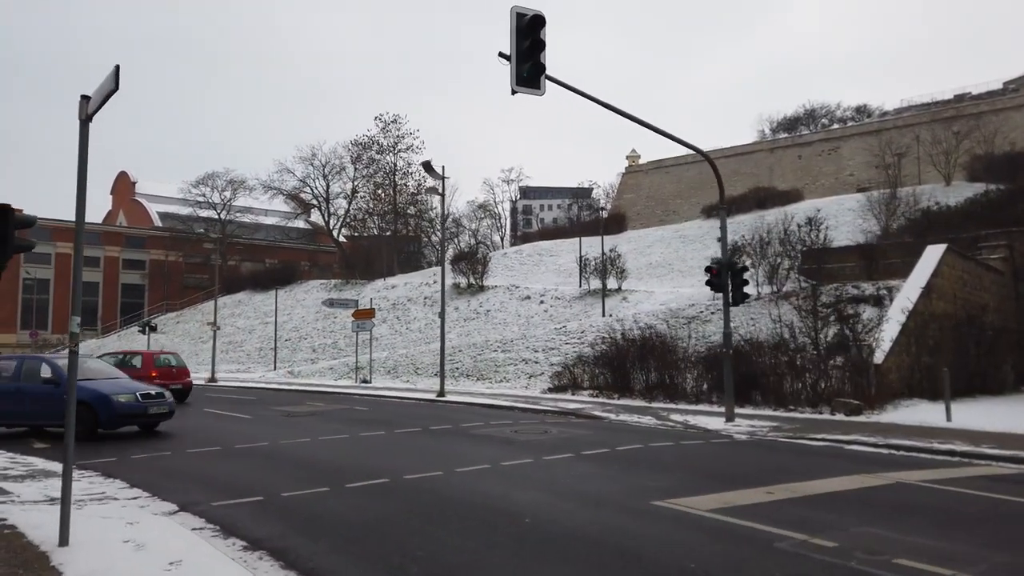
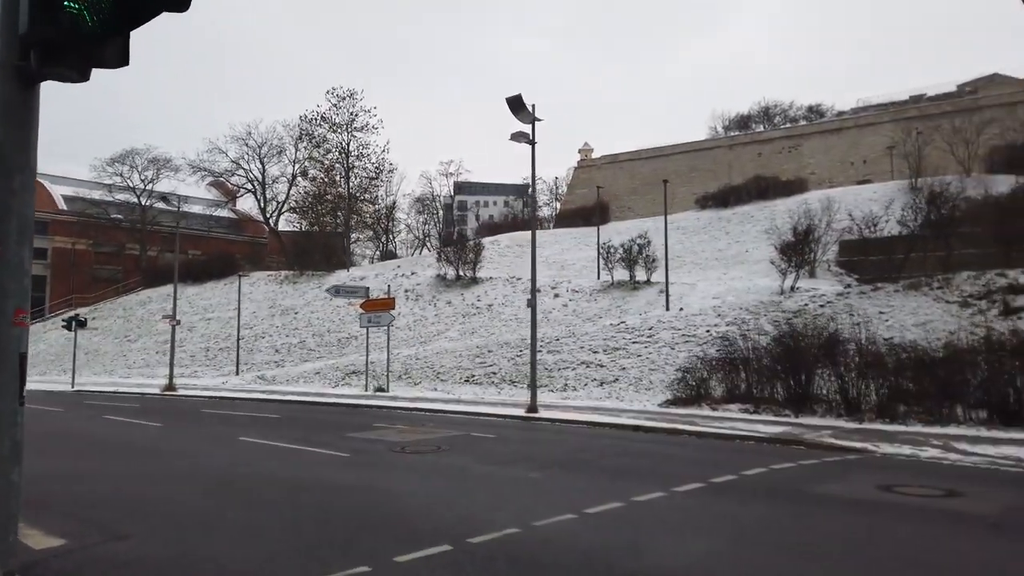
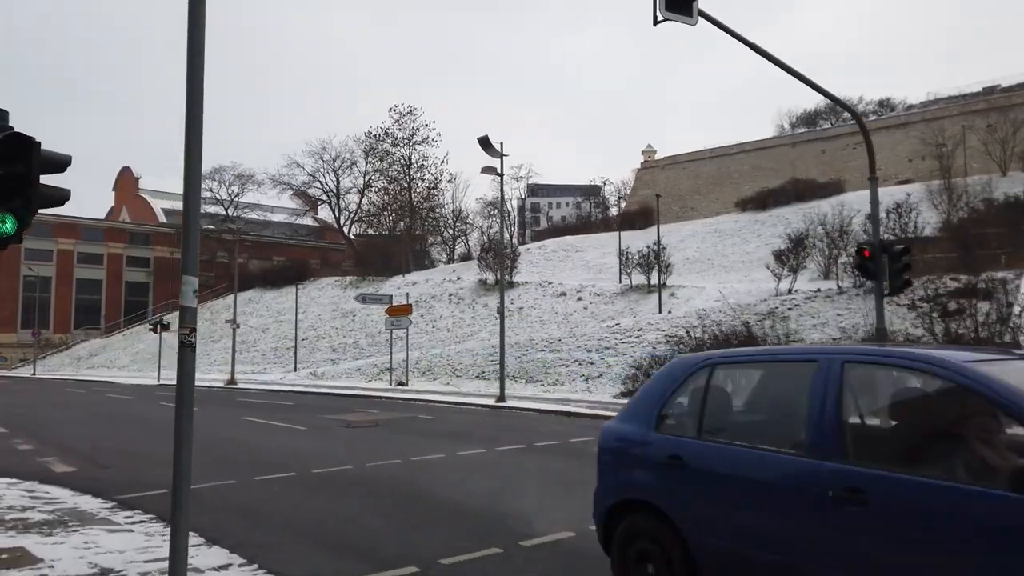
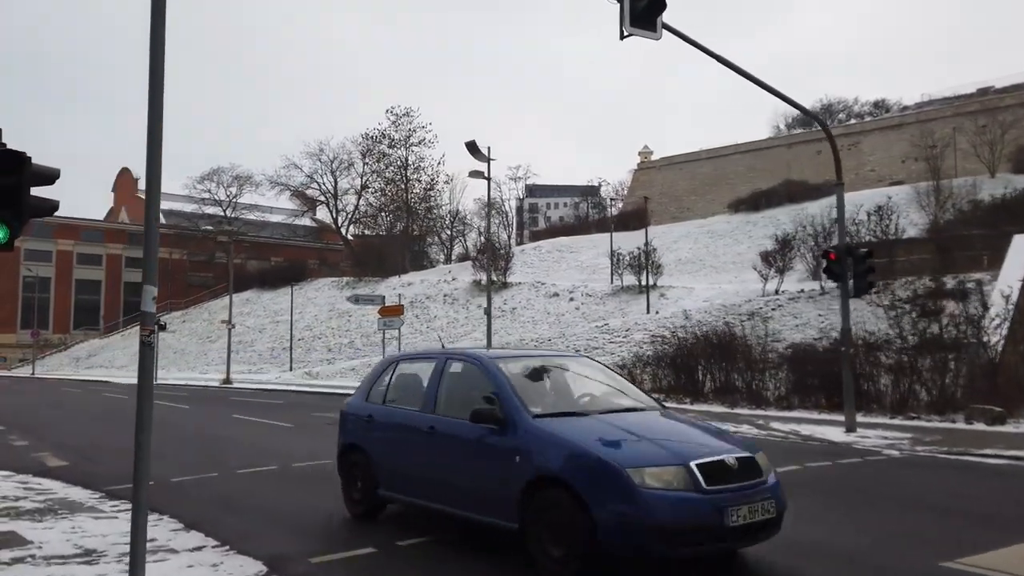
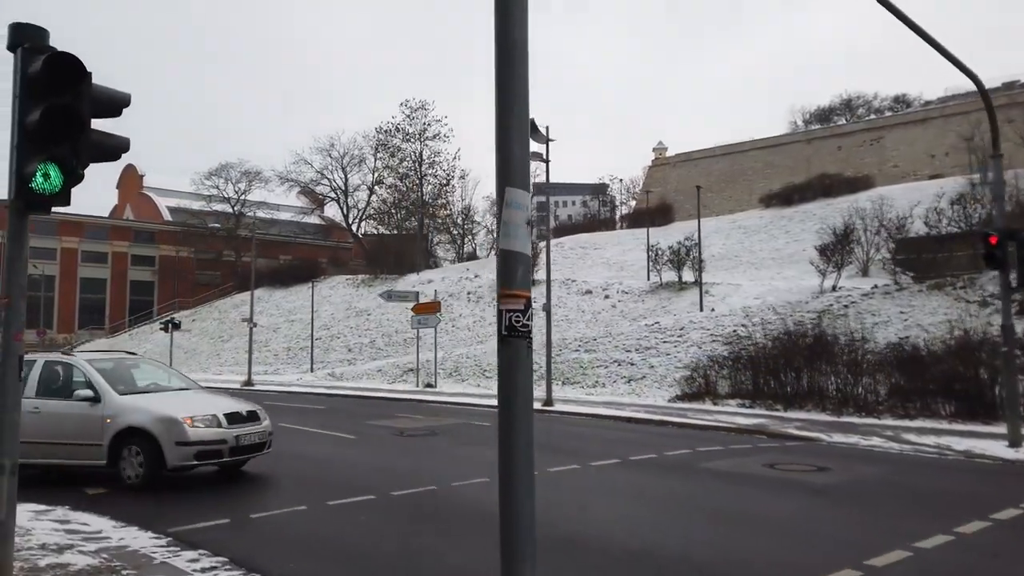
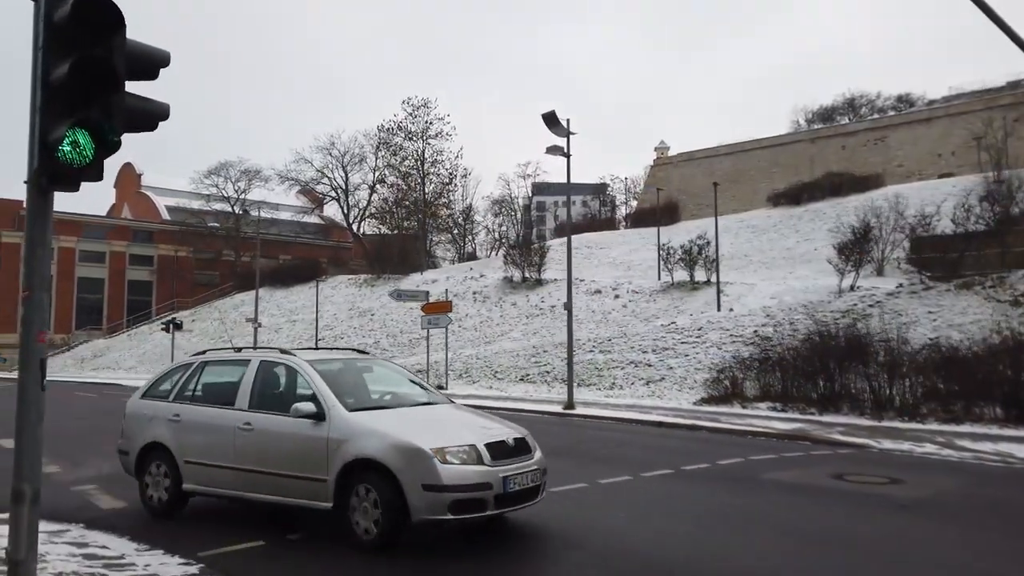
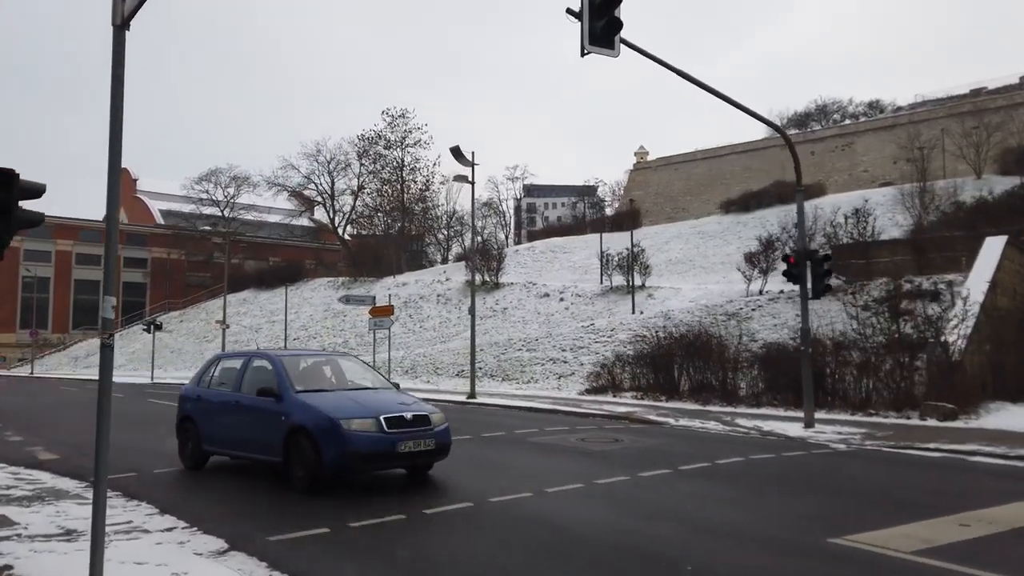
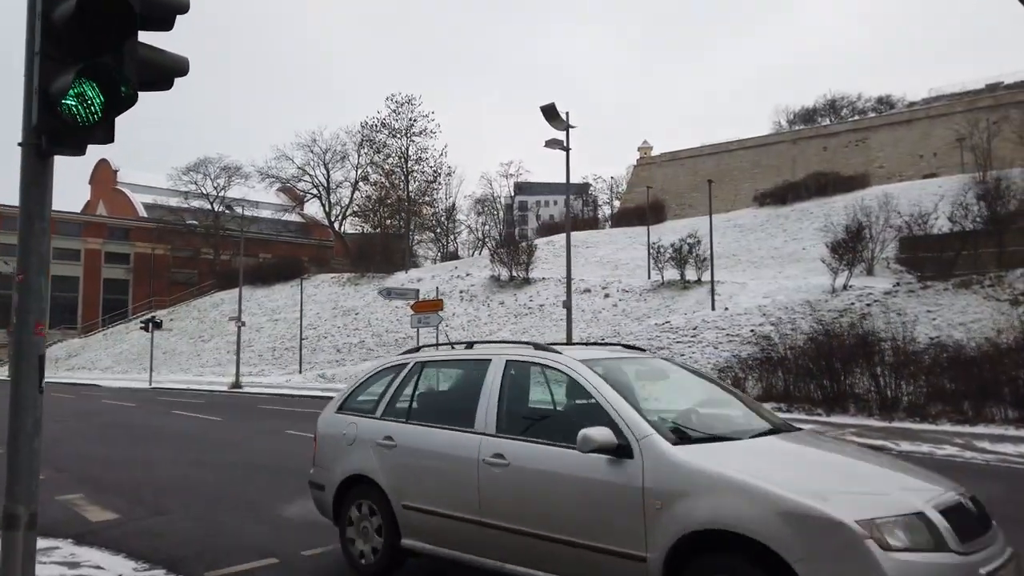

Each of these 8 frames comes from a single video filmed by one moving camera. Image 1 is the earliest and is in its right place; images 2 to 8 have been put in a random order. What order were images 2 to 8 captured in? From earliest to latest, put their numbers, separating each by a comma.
7, 4, 3, 5, 6, 8, 2
